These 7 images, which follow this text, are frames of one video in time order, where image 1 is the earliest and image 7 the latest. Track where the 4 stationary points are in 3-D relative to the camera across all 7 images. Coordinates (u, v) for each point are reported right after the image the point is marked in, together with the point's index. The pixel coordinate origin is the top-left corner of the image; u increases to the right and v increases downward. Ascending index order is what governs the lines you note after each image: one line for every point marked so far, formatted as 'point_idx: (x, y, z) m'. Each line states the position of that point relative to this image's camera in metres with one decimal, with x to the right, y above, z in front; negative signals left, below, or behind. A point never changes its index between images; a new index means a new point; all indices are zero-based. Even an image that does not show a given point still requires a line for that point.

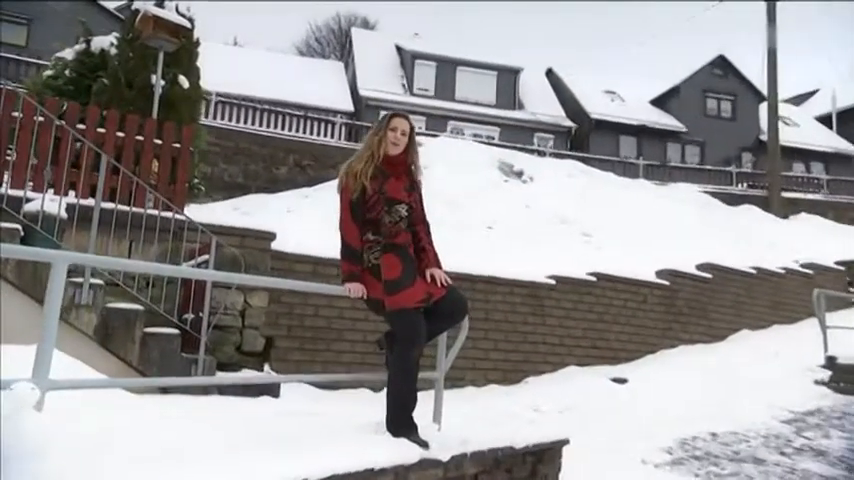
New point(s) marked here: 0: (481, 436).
0: (+0.2, -0.8, +5.7) m
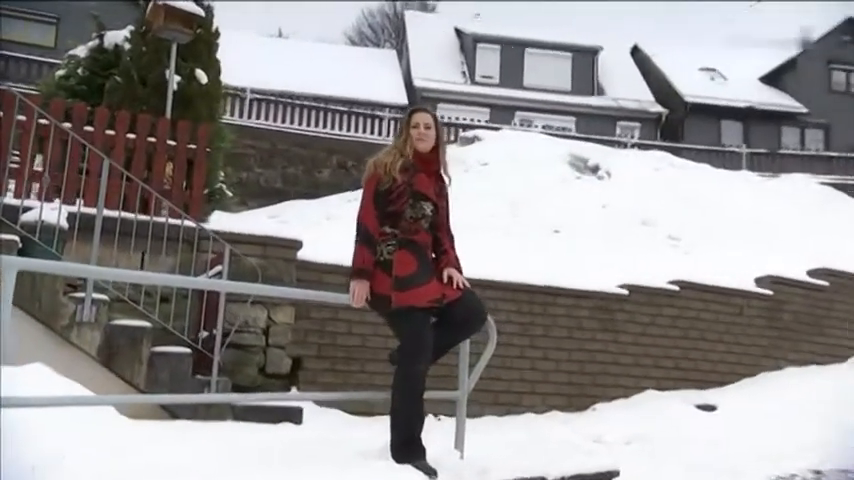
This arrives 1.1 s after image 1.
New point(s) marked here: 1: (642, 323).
0: (+0.3, -0.8, +4.7) m
1: (+0.9, -0.4, +6.2) m
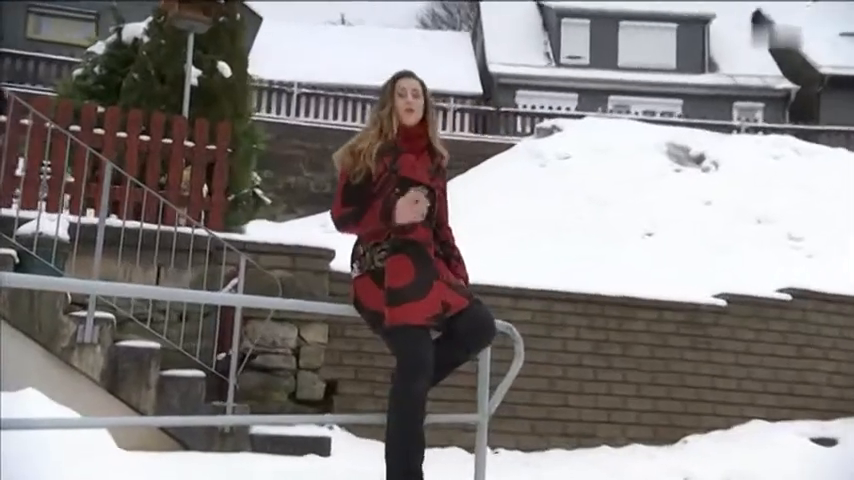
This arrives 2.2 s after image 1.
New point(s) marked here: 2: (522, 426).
0: (+0.3, -0.8, +3.7) m
1: (+1.2, -0.4, +5.1) m
2: (+0.3, -0.7, +4.8) m
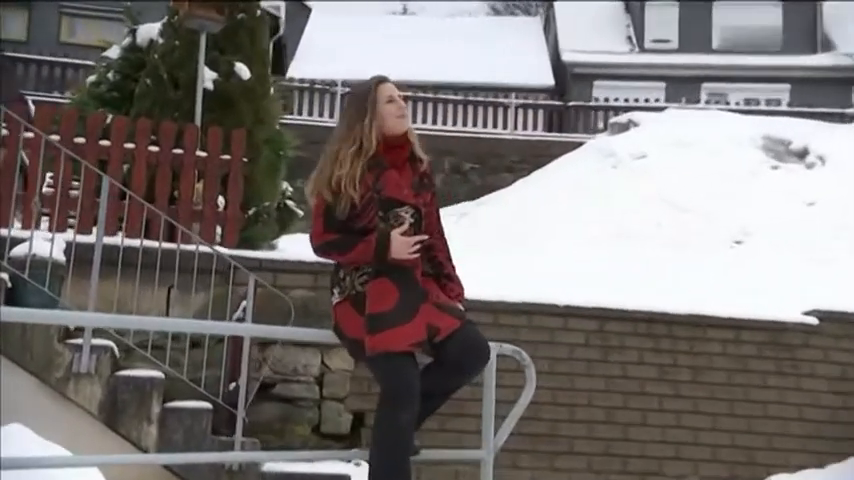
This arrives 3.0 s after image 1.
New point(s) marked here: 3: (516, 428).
0: (+0.3, -0.8, +3.2) m
1: (+1.4, -0.4, +4.5) m
2: (+0.5, -0.7, +4.3) m
3: (+0.3, -0.6, +4.4) m
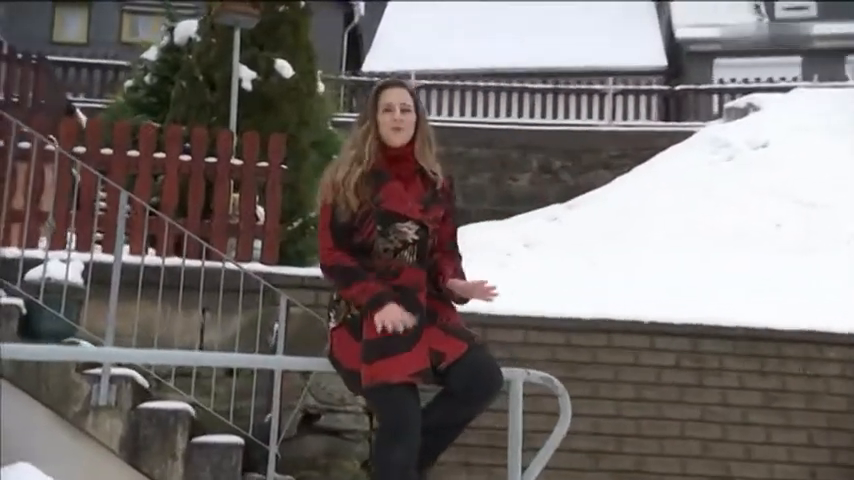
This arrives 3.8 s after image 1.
0: (+0.3, -0.9, +2.7) m
1: (+1.5, -0.4, +3.8) m
2: (+0.7, -0.7, +3.7) m
3: (+0.5, -0.6, +3.9) m
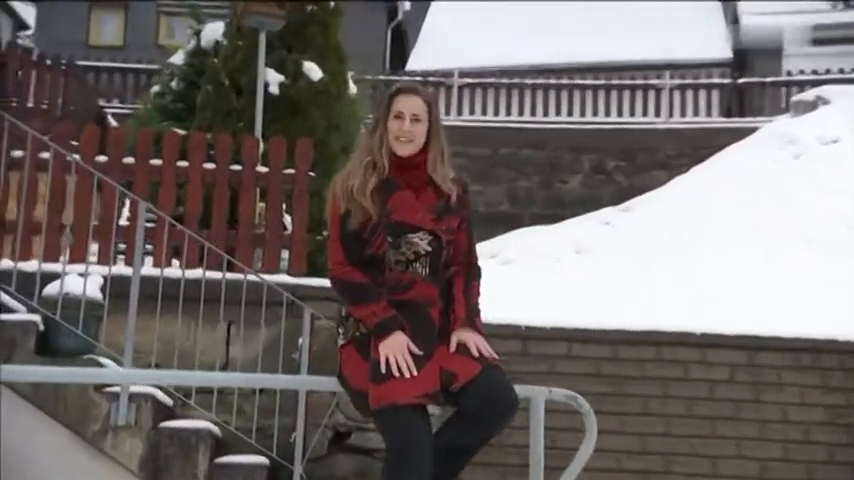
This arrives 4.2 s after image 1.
0: (+0.3, -0.9, +2.5) m
1: (+1.6, -0.4, +3.5) m
2: (+0.7, -0.7, +3.5) m
3: (+0.6, -0.7, +3.7) m
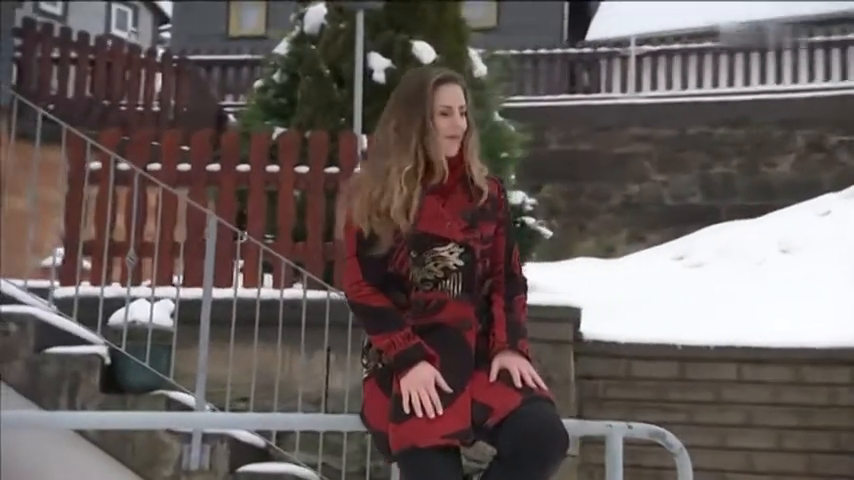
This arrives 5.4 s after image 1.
0: (+0.3, -0.9, +1.9) m
1: (+1.8, -0.4, +2.5) m
2: (+1.0, -0.7, +2.7) m
3: (+0.9, -0.6, +2.9) m
